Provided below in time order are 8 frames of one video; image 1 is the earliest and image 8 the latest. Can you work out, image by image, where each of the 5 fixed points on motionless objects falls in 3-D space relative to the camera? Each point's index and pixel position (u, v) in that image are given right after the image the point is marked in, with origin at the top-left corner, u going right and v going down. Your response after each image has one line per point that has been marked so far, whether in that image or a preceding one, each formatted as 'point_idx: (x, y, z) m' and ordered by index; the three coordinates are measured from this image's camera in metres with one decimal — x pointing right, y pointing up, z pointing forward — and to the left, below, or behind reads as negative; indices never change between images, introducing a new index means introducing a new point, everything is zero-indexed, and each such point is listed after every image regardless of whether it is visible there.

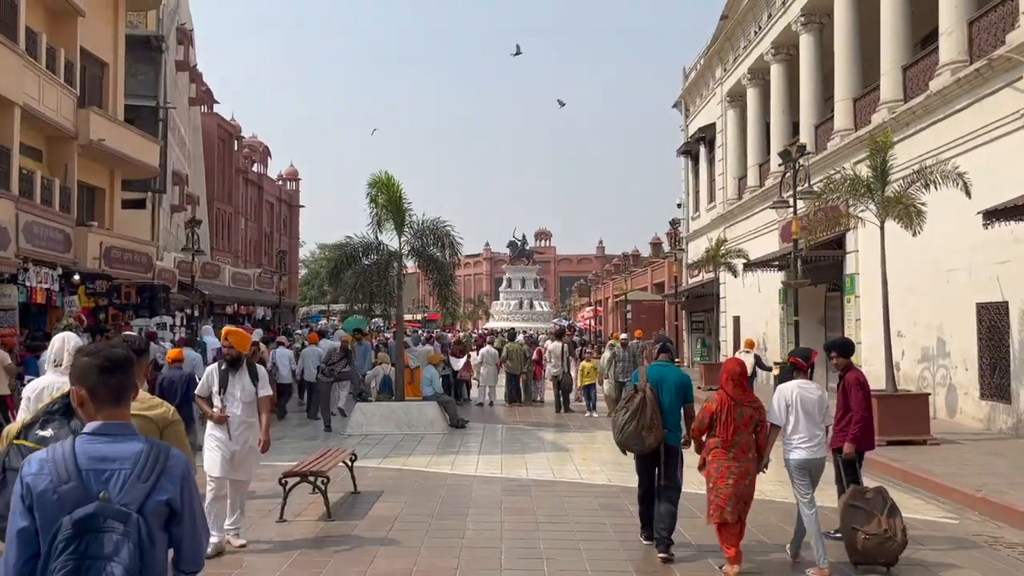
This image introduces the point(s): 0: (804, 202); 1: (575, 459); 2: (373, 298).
0: (+4.9, +1.5, +14.1) m
1: (+0.9, -2.4, +11.6) m
2: (-2.5, -0.2, +15.2) m
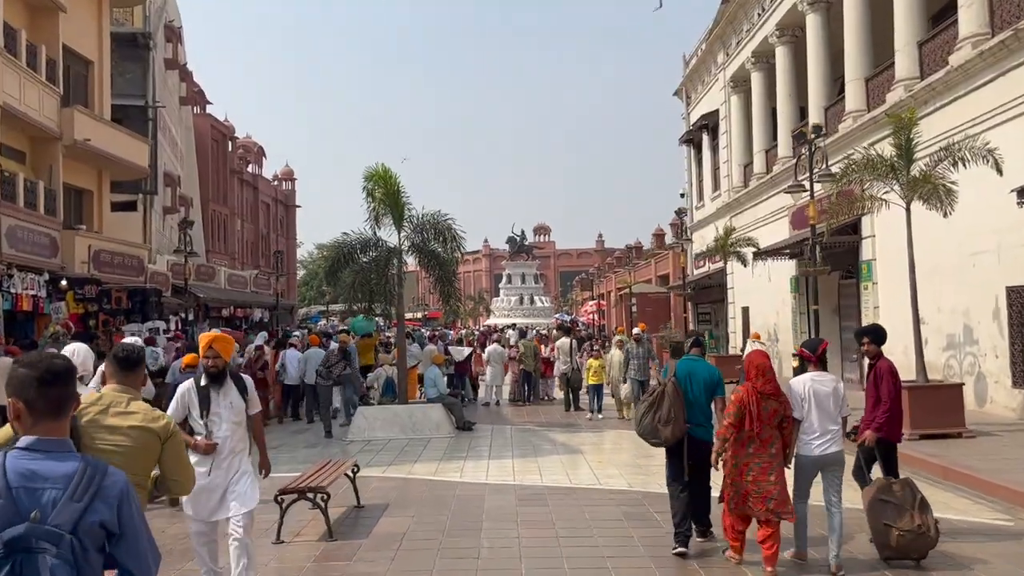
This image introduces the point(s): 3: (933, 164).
0: (+5.0, +1.7, +13.4) m
1: (+1.0, -2.3, +11.0) m
2: (-2.4, -0.2, +14.5) m
3: (+5.6, +1.7, +11.3) m
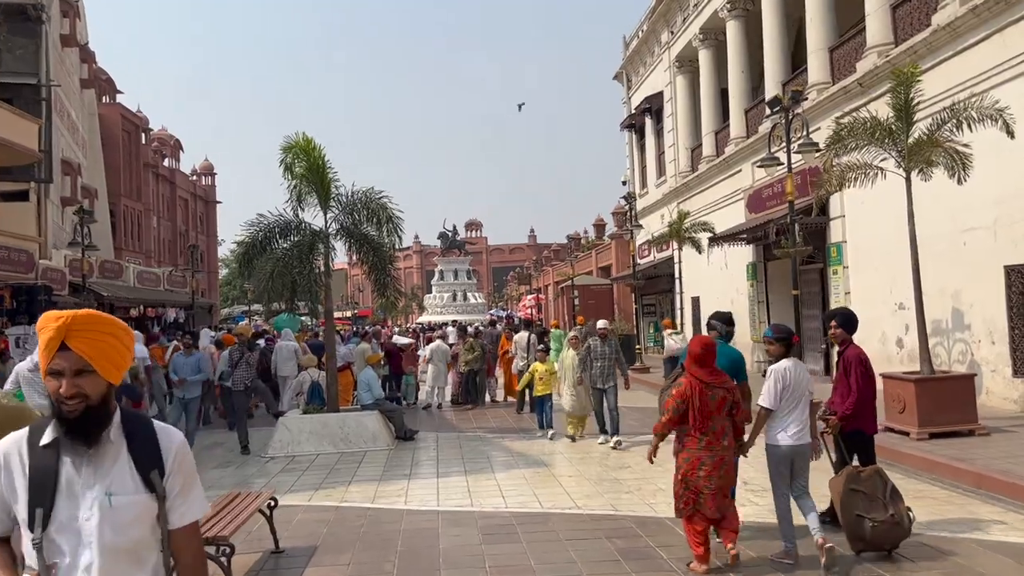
0: (+4.2, +1.9, +12.1) m
1: (+0.5, -2.1, +9.3) m
2: (-3.2, 0.0, +12.5) m
3: (+5.0, +1.9, +10.0) m
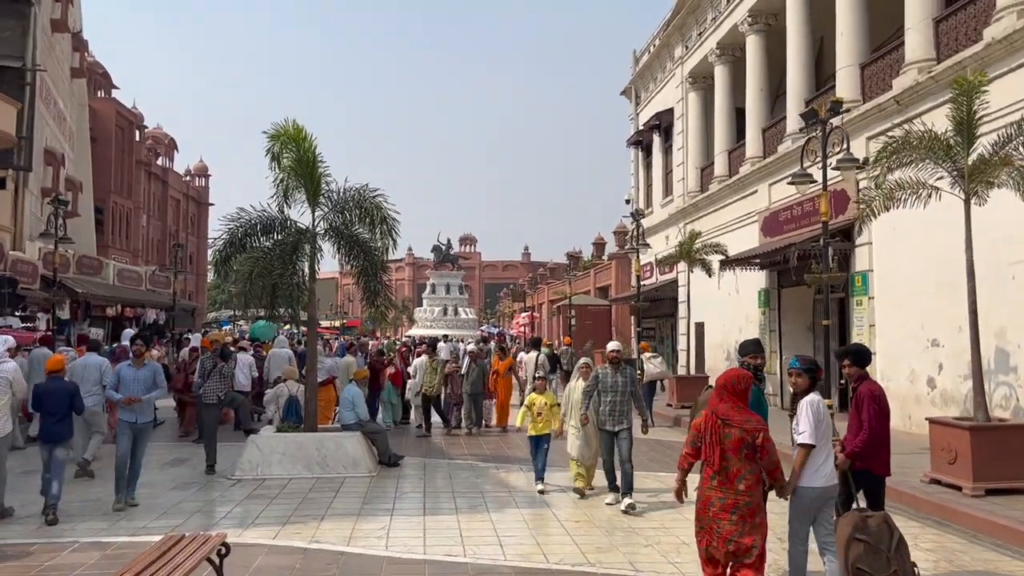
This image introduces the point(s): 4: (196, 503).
0: (+4.3, +1.5, +11.0) m
1: (+0.5, -2.2, +8.1) m
2: (-3.2, -0.1, +11.4) m
3: (+5.2, +1.5, +8.9) m
4: (-3.5, -2.3, +9.1) m
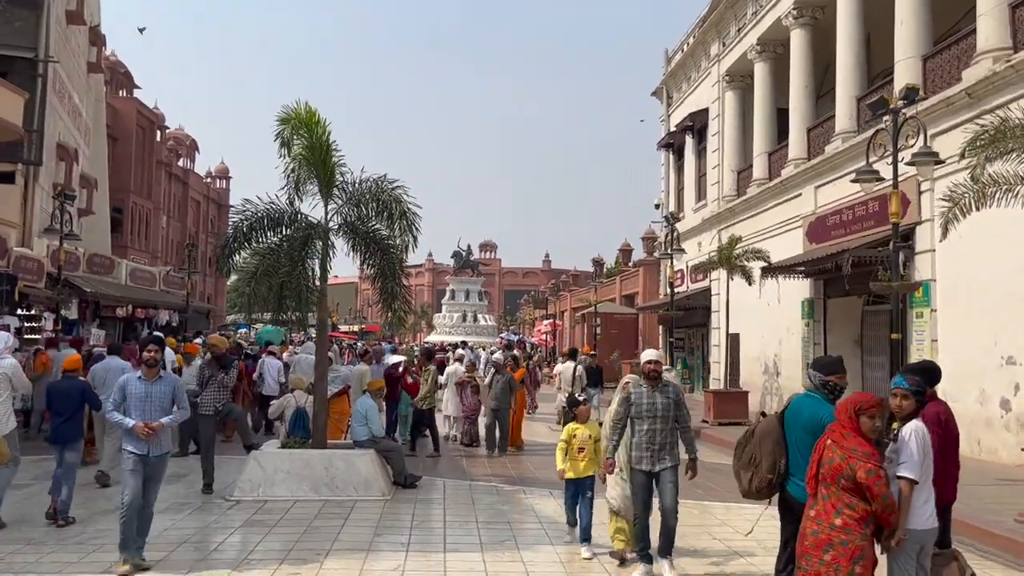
0: (+4.7, +1.4, +9.8) m
1: (+0.8, -2.3, +6.9) m
2: (-2.8, -0.1, +10.3) m
3: (+5.5, +1.4, +7.7) m
4: (-3.2, -2.3, +8.1) m
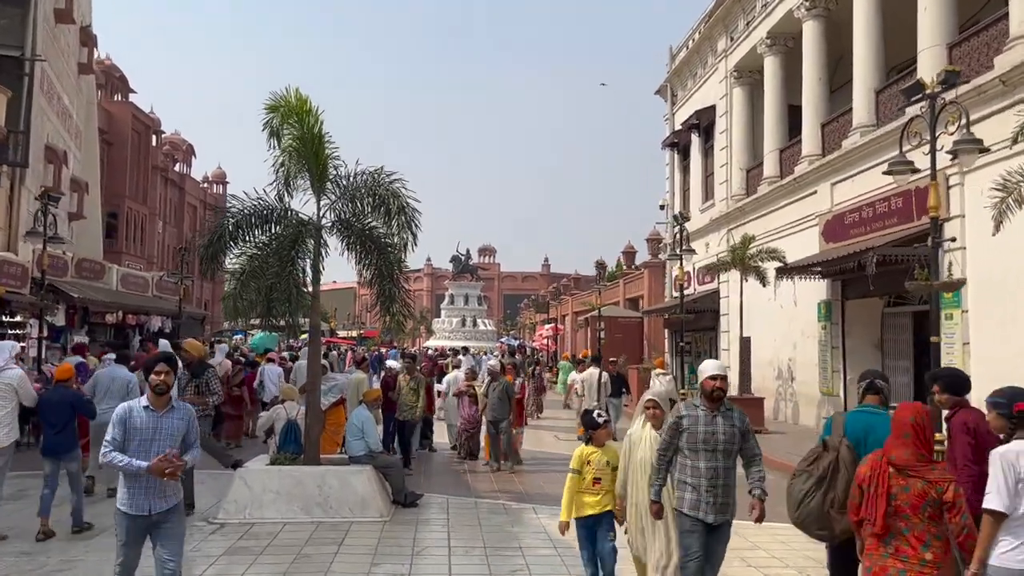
0: (+4.8, +1.4, +9.0) m
1: (+0.9, -2.3, +6.2) m
2: (-2.7, -0.1, +9.5) m
3: (+5.6, +1.4, +7.0) m
4: (-3.1, -2.3, +7.3) m
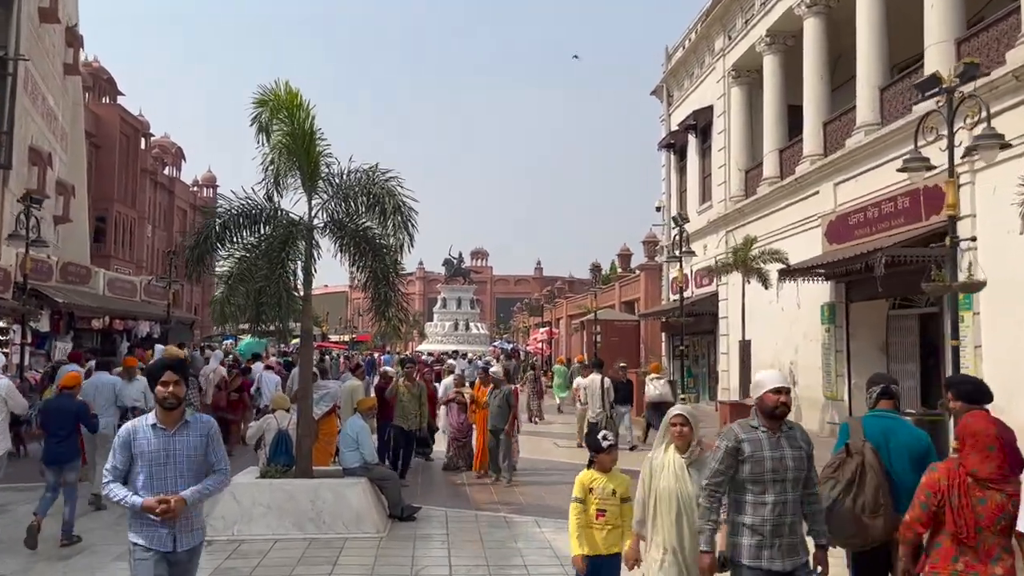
0: (+4.8, +1.4, +8.7) m
1: (+0.9, -2.3, +5.7) m
2: (-2.7, -0.1, +9.1) m
3: (+5.7, +1.4, +6.6) m
4: (-3.0, -2.4, +6.8) m
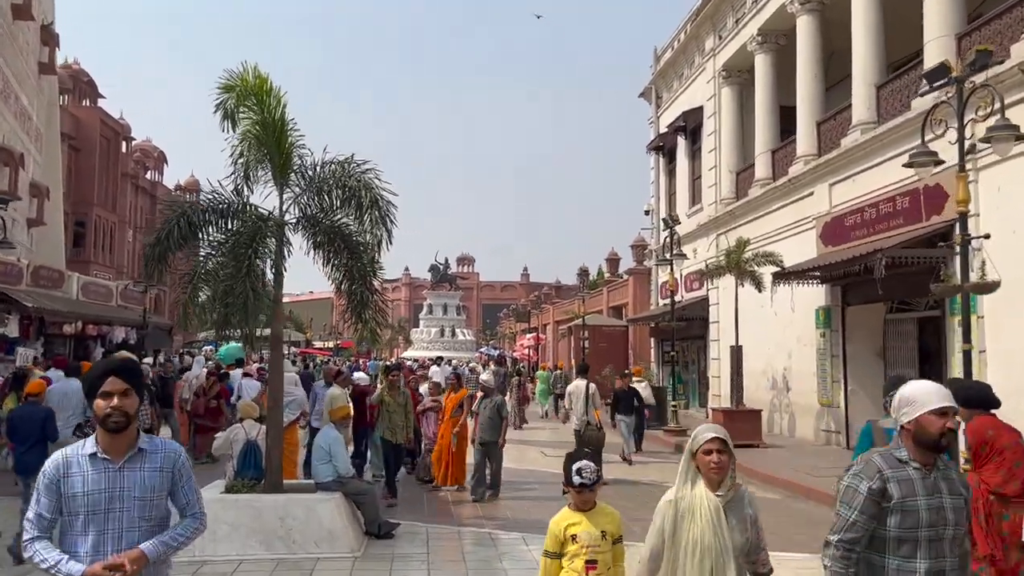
0: (+4.7, +1.4, +8.2) m
1: (+0.8, -2.3, +5.2) m
2: (-2.9, -0.1, +8.5) m
3: (+5.6, +1.5, +6.1) m
4: (-3.1, -2.3, +6.2) m
